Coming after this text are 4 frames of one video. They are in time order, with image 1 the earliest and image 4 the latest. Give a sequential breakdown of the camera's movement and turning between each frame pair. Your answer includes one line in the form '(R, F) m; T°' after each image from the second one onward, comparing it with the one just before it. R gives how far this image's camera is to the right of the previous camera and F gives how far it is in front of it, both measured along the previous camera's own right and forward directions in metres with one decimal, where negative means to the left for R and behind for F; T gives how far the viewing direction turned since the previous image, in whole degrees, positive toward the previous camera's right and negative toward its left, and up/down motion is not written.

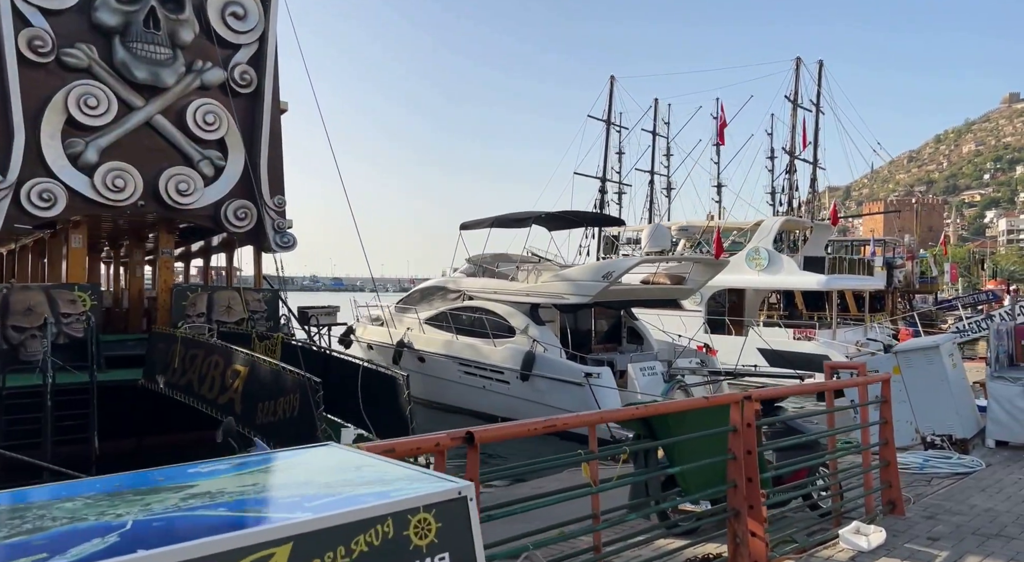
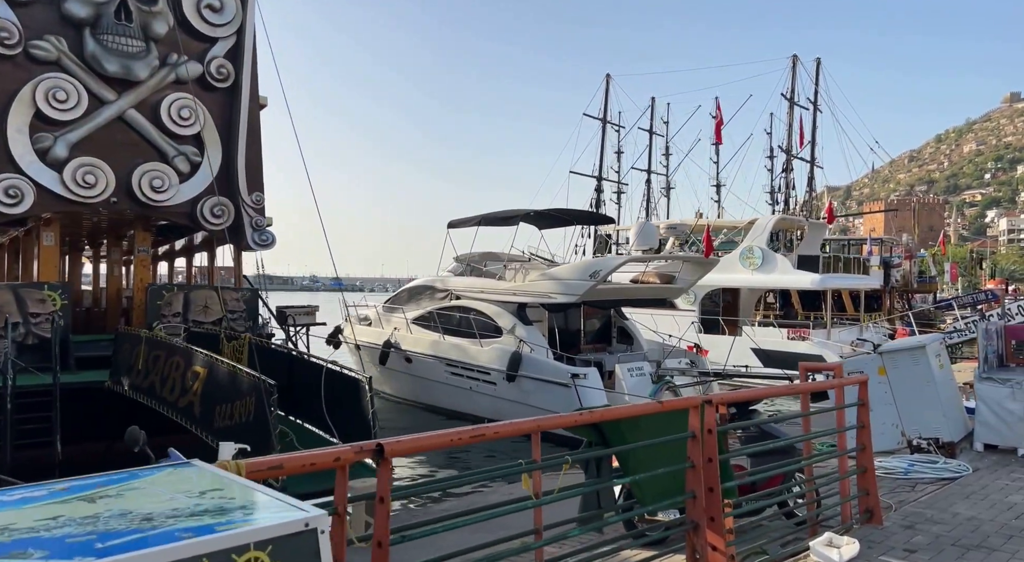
(+0.3, +0.2) m; 0°
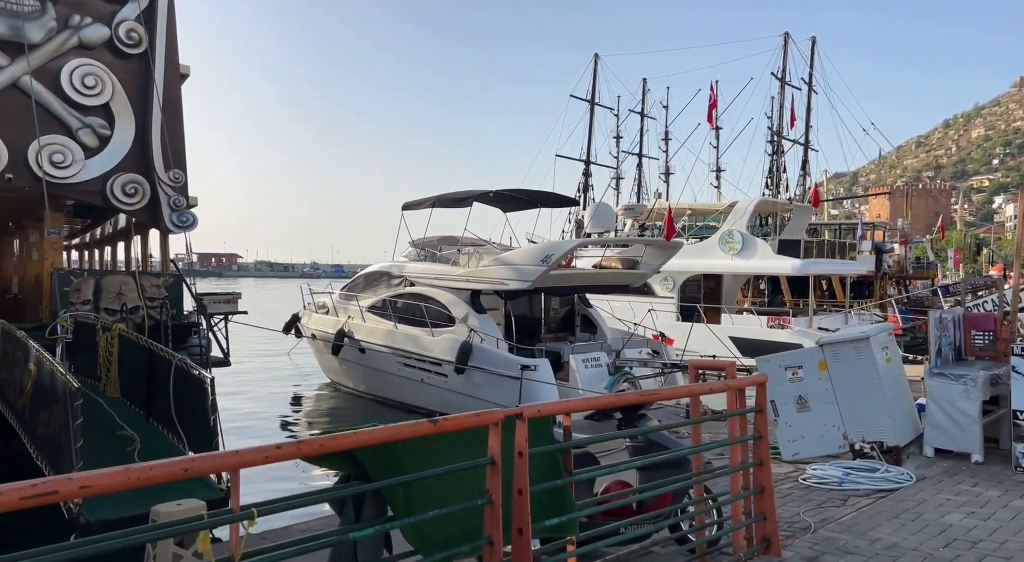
(+0.9, +0.8) m; 0°
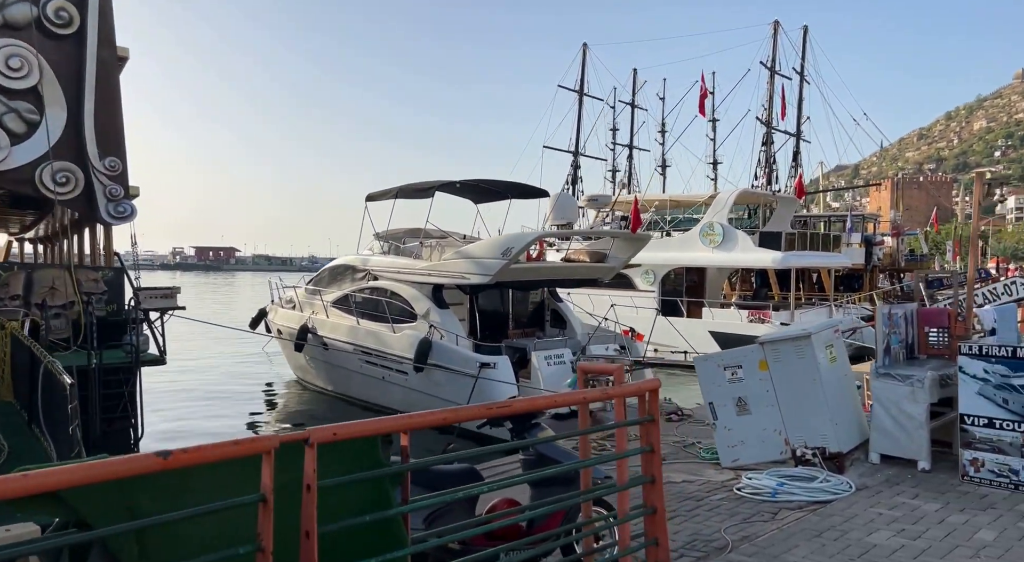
(+0.6, +0.4) m; 0°
